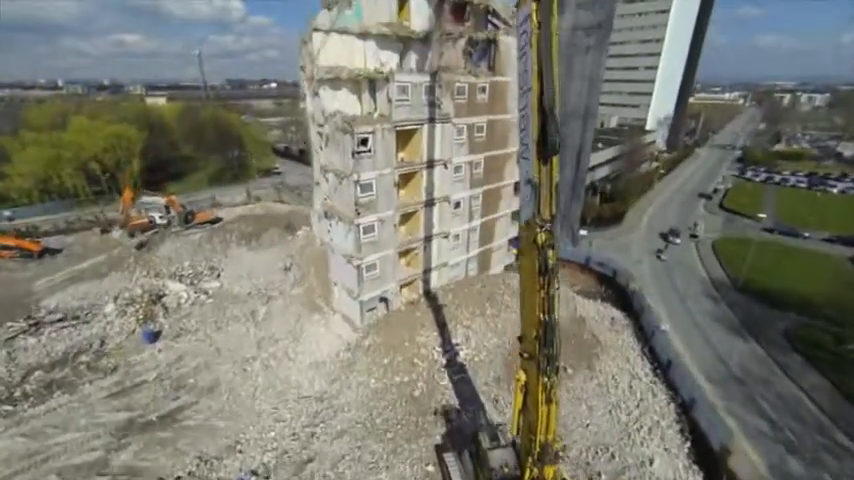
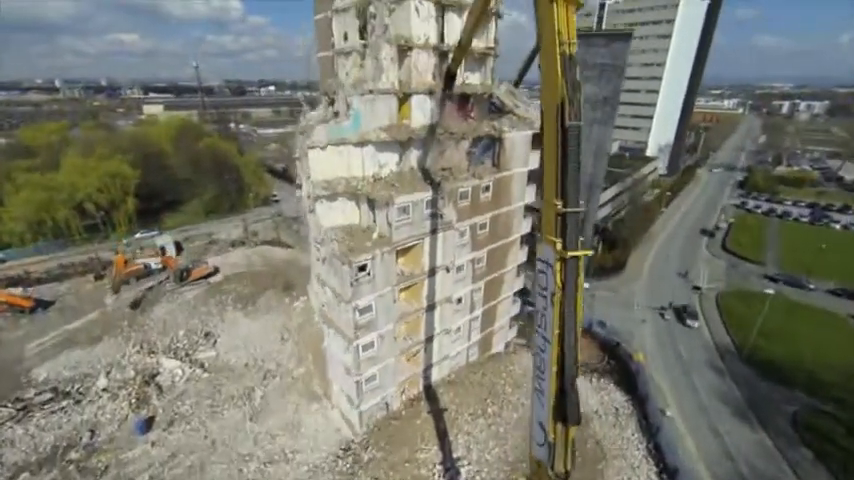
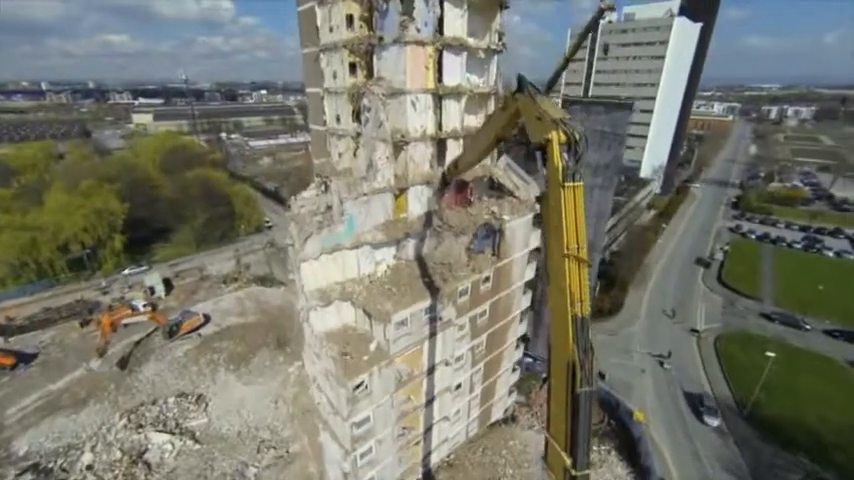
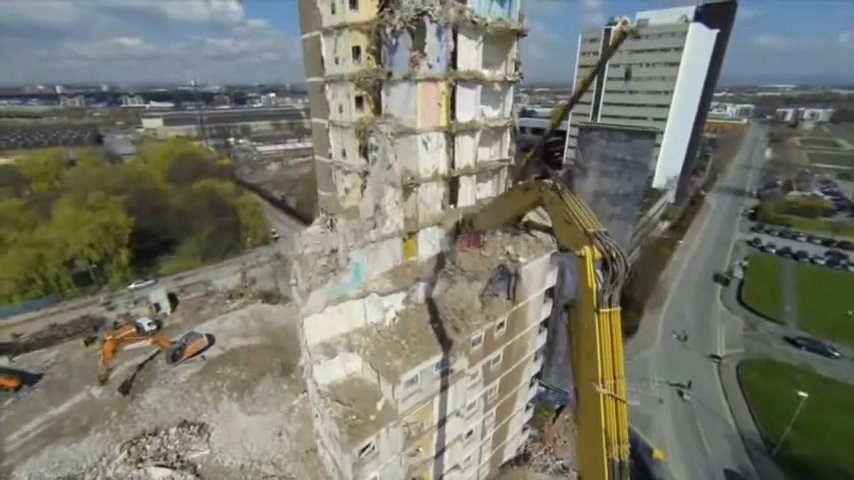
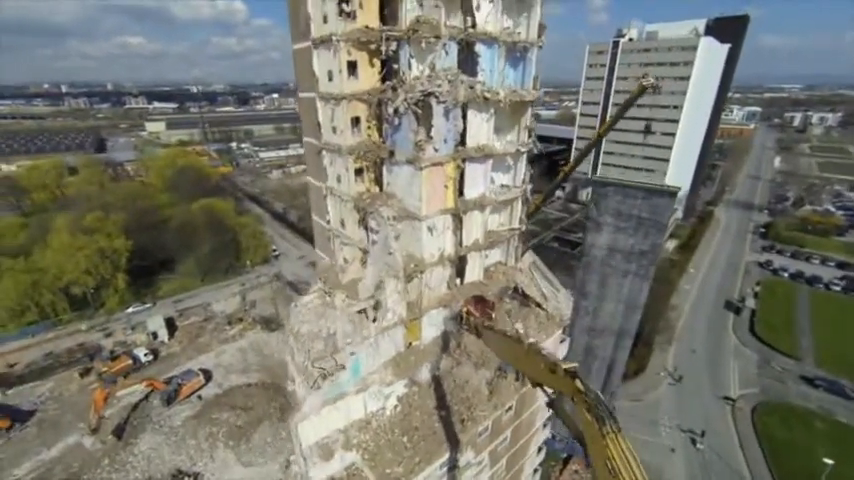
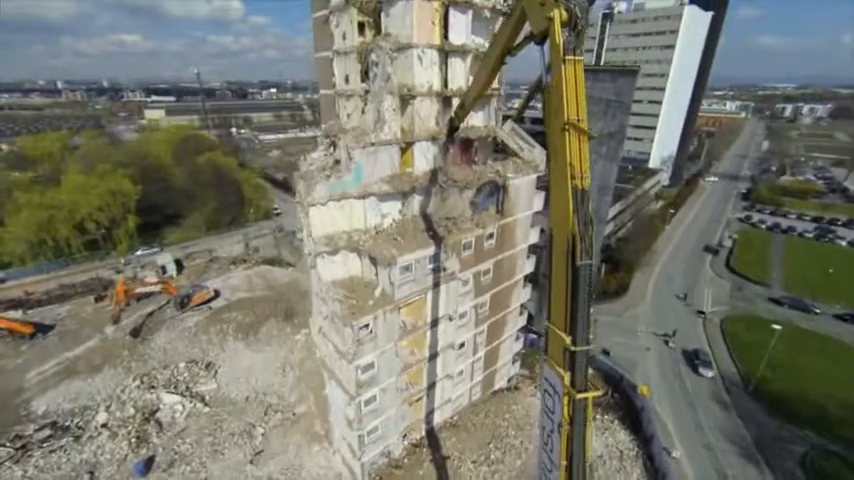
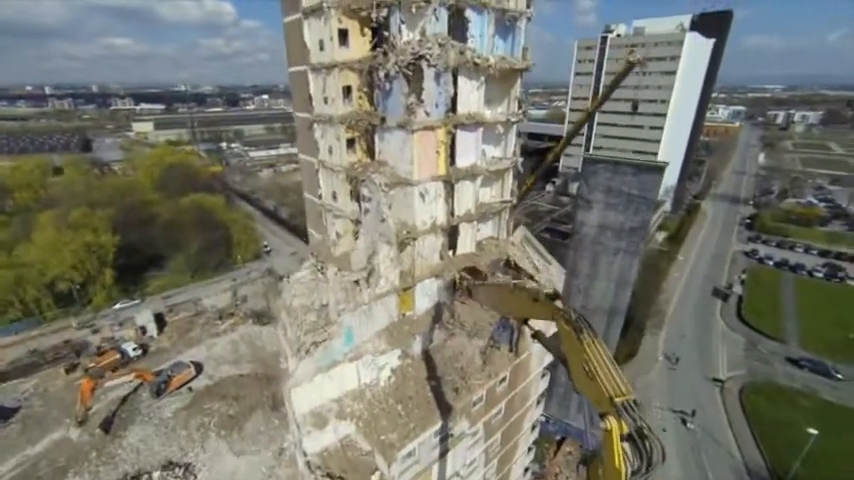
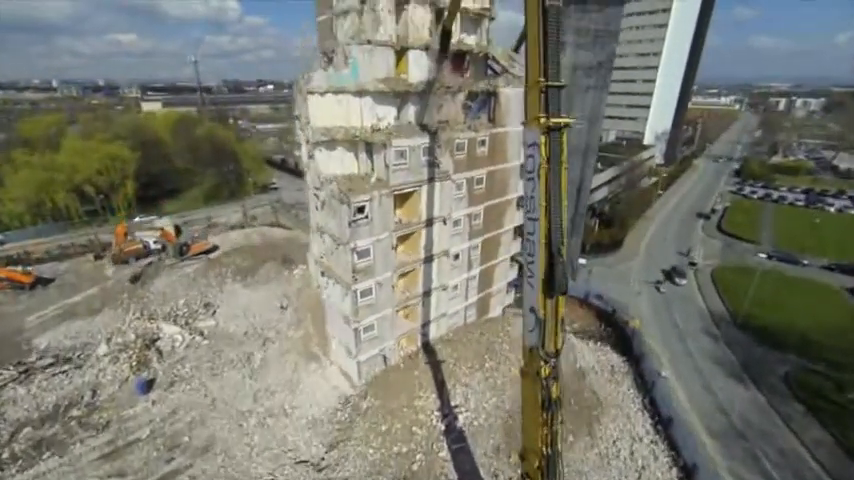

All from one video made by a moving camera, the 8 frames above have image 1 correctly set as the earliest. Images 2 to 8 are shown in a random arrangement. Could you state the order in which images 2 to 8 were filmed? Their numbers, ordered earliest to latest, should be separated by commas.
8, 2, 6, 3, 4, 7, 5
